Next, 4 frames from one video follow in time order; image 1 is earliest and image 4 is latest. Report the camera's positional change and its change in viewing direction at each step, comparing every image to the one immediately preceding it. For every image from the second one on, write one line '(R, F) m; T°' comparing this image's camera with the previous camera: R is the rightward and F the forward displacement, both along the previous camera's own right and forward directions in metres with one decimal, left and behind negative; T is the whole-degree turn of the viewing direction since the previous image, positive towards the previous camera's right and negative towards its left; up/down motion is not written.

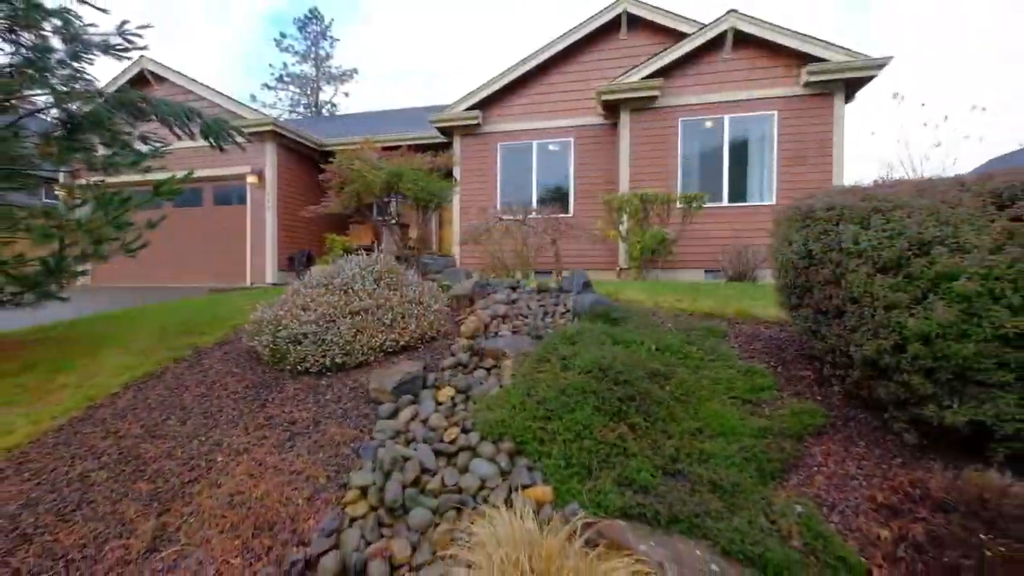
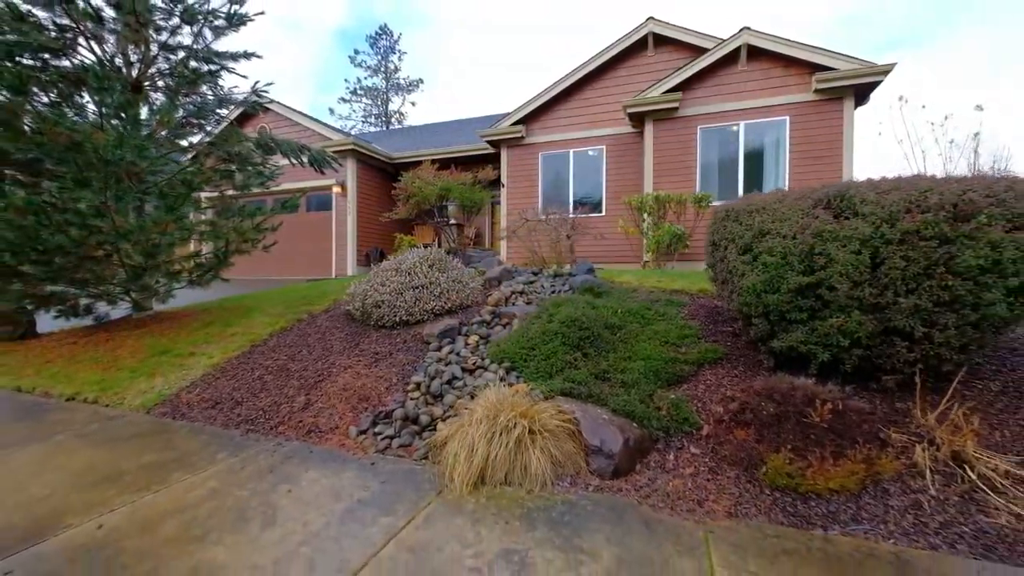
(+0.5, -1.4) m; -8°
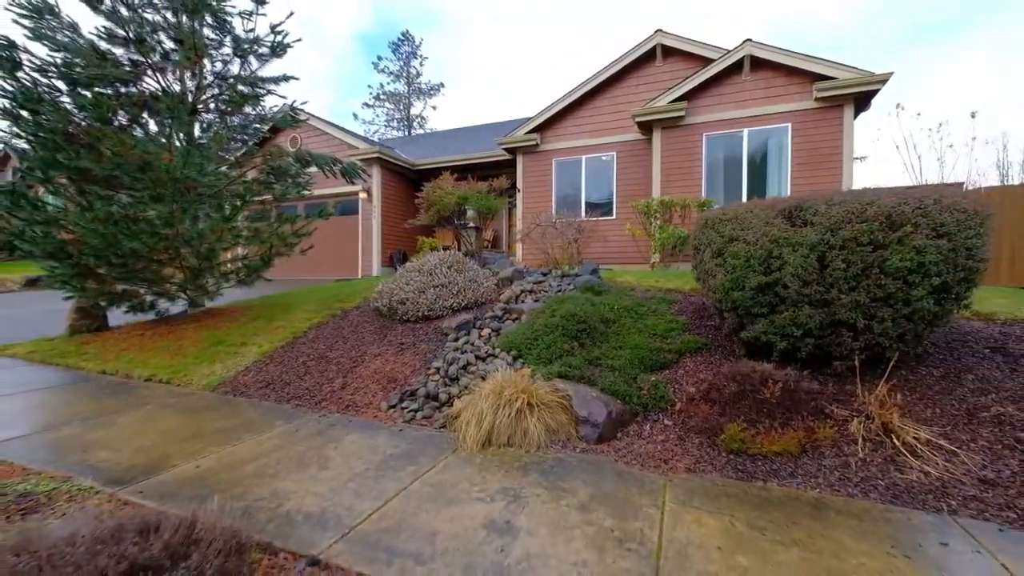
(+0.1, -0.6) m; -2°
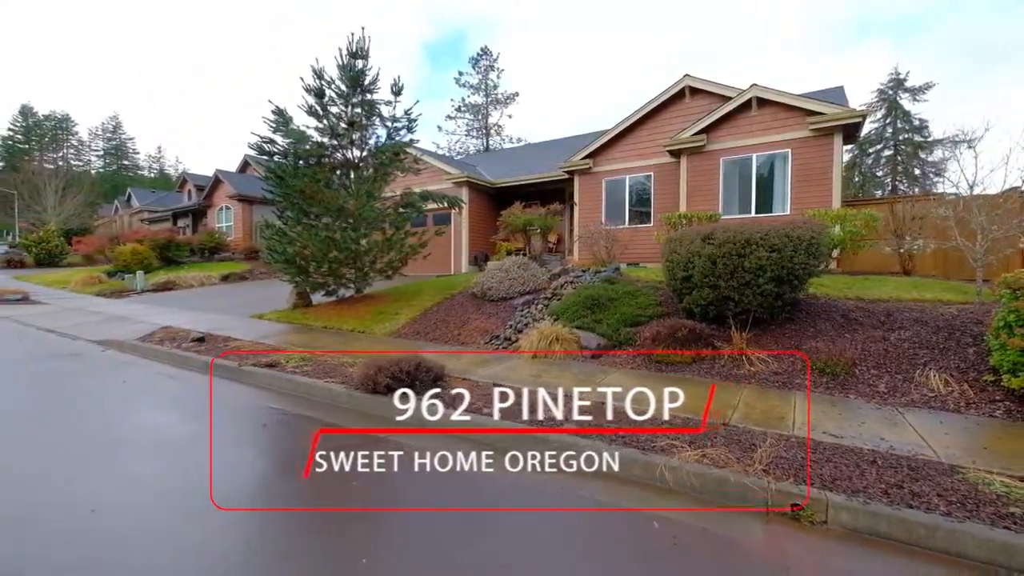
(+0.6, -3.3) m; -9°
